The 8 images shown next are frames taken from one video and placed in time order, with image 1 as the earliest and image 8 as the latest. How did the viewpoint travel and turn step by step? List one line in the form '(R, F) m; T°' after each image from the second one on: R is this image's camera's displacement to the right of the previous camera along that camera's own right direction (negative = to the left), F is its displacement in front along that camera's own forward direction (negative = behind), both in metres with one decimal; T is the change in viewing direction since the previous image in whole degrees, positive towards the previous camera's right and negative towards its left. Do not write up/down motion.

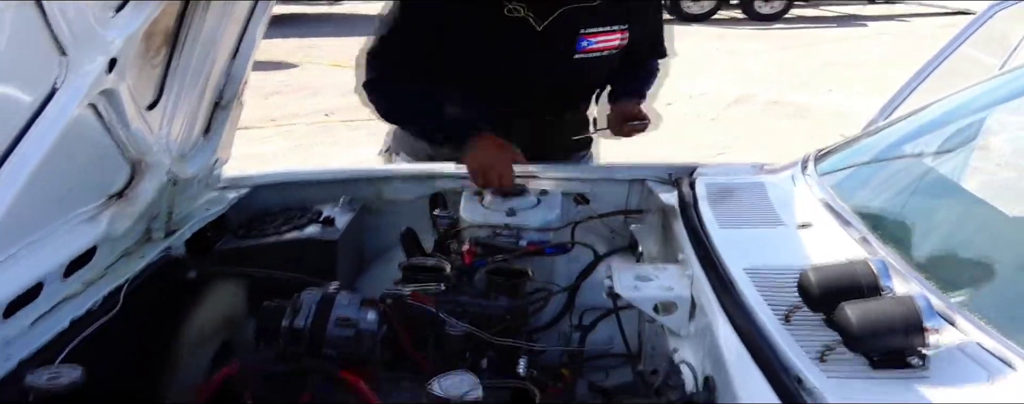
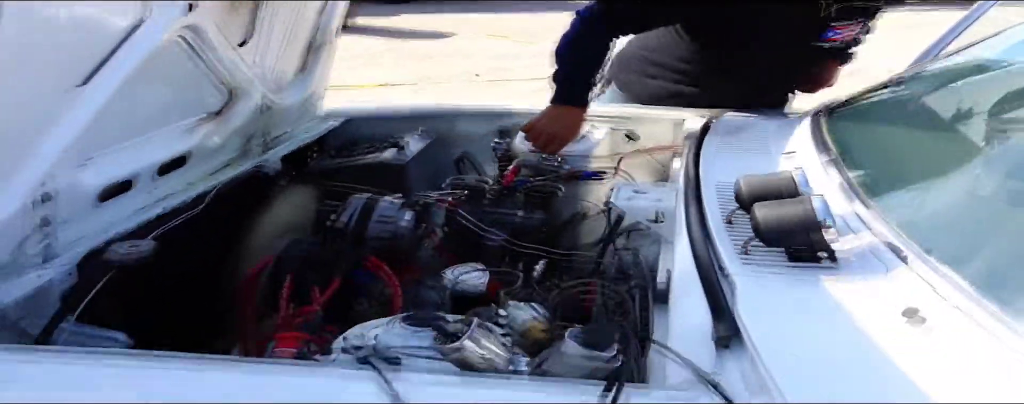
(+0.4, -0.2) m; -11°
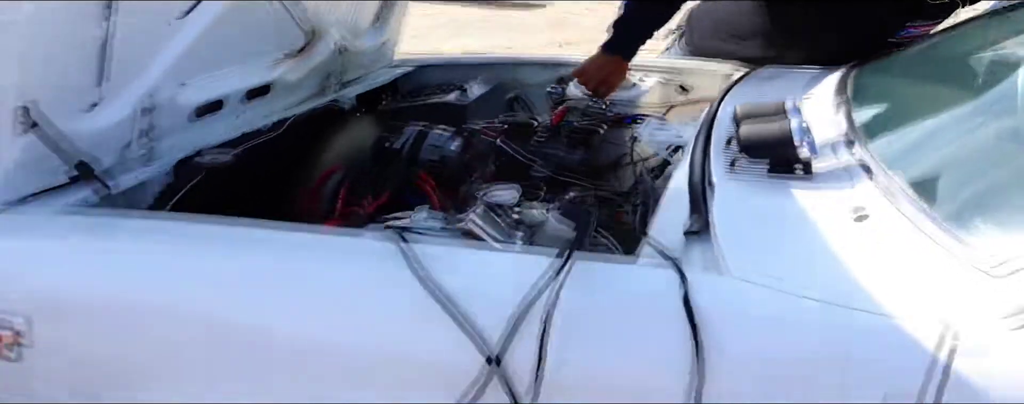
(+0.2, -0.2) m; -6°
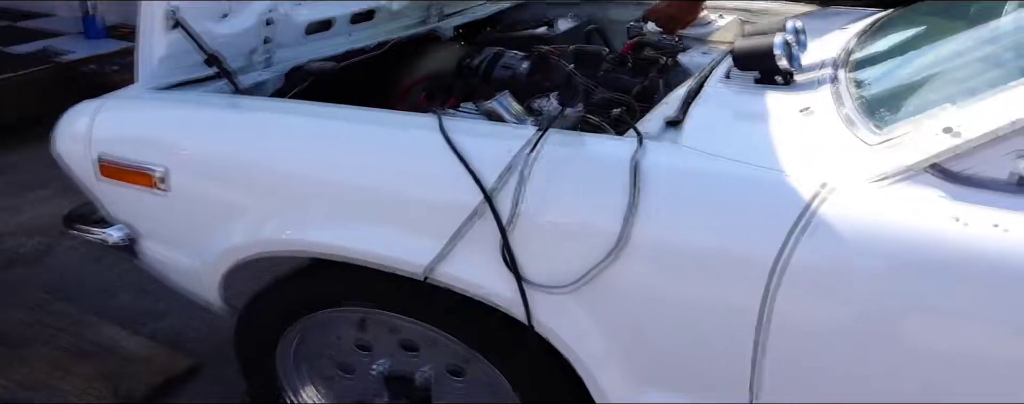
(+0.3, -0.4) m; -8°
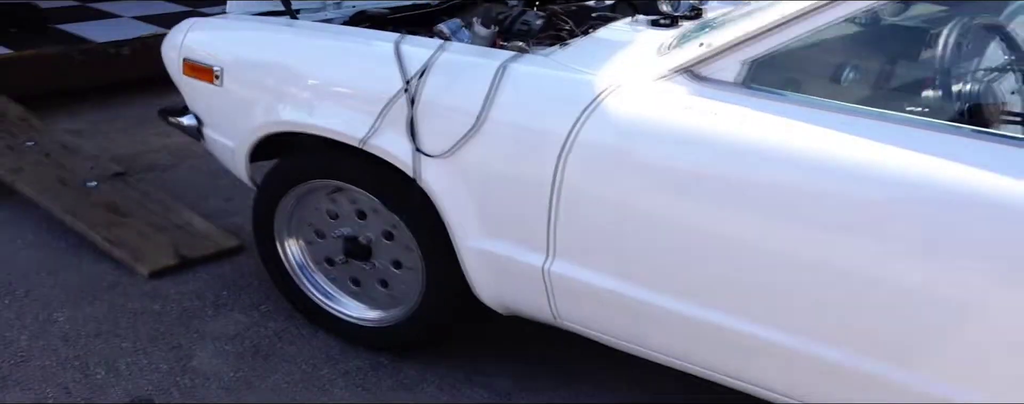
(+0.7, -0.4) m; -12°
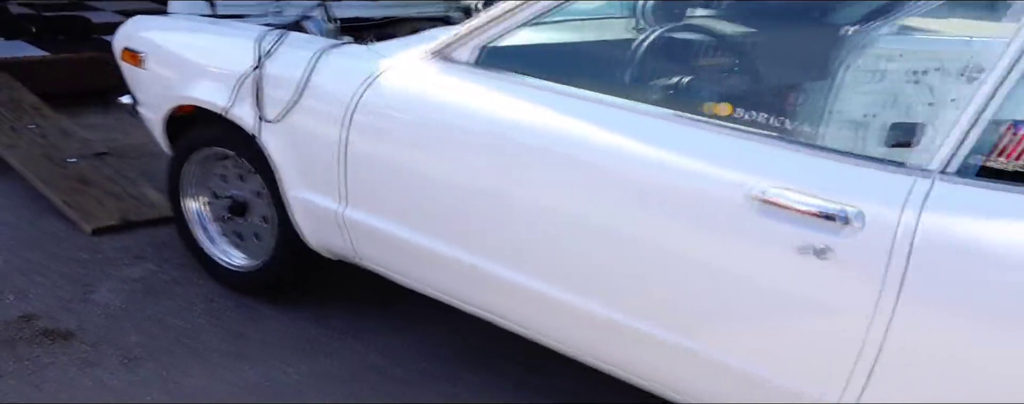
(+0.7, -0.4) m; -5°
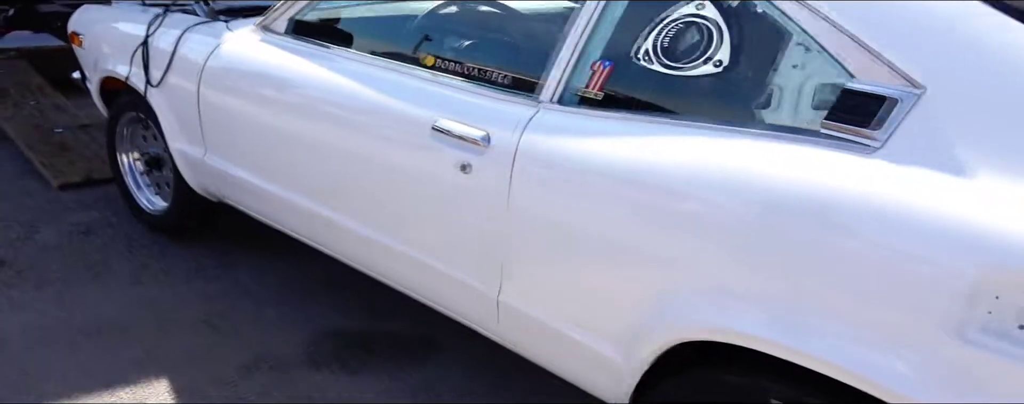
(+0.7, -0.4) m; -5°
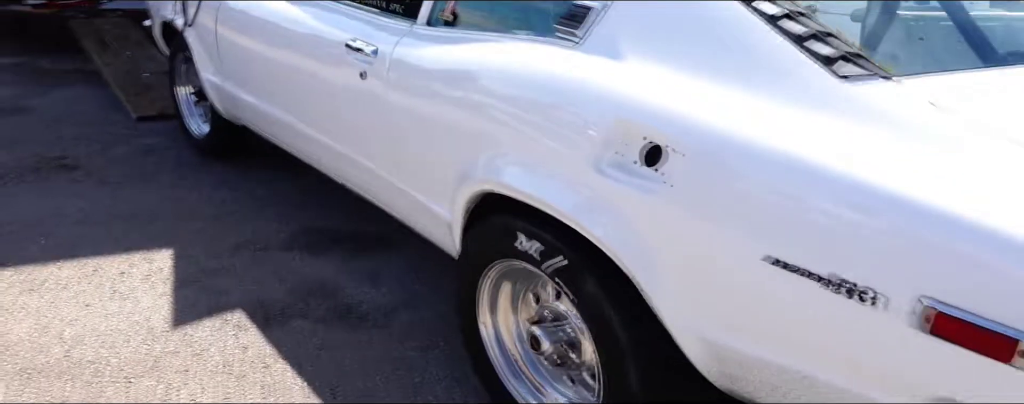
(+0.7, -0.6) m; -8°
